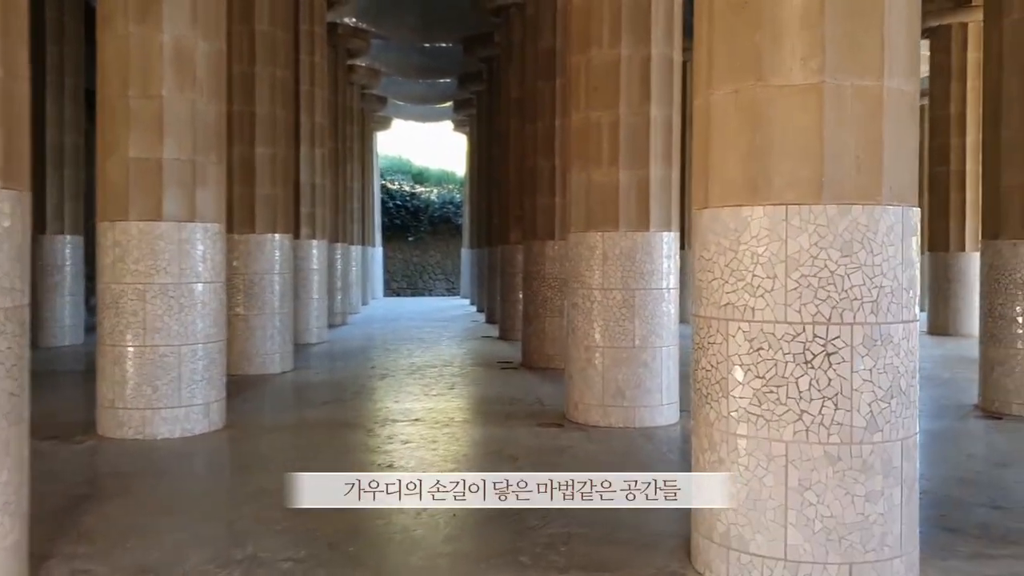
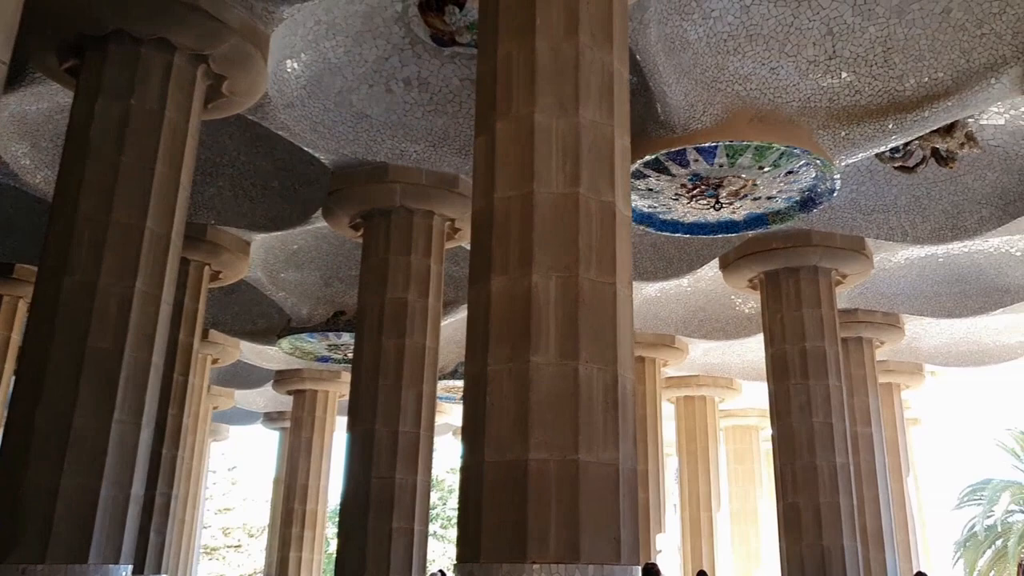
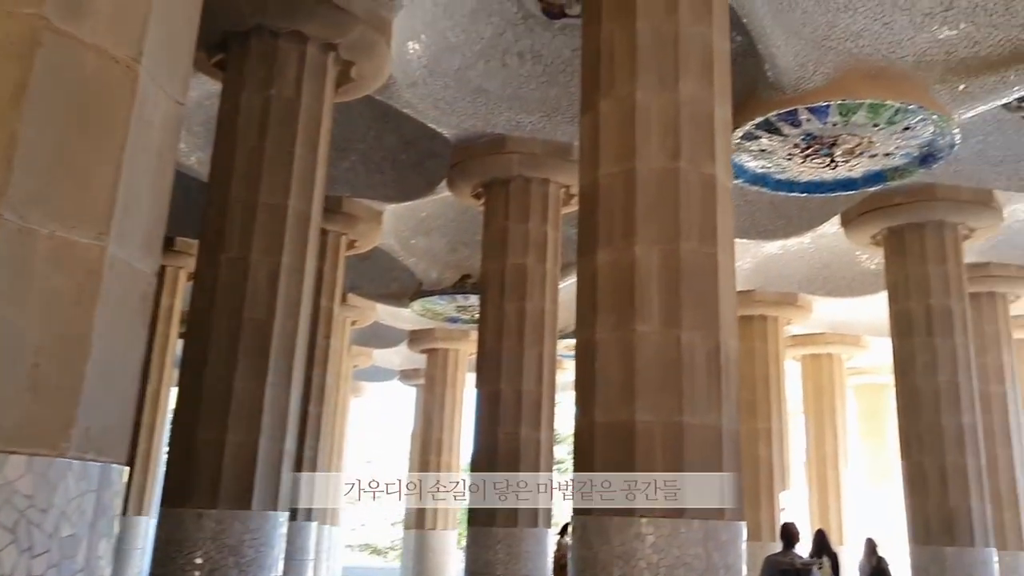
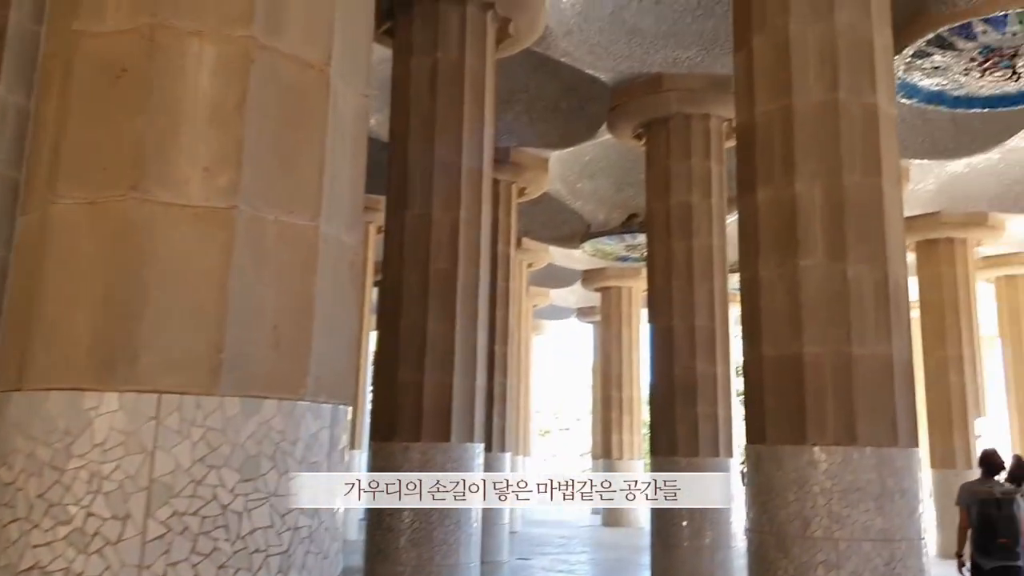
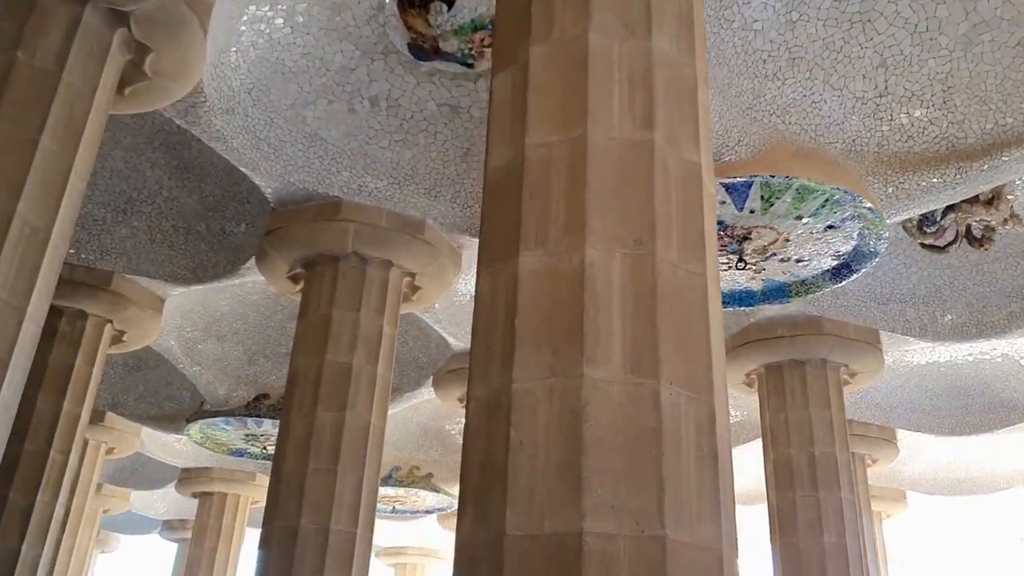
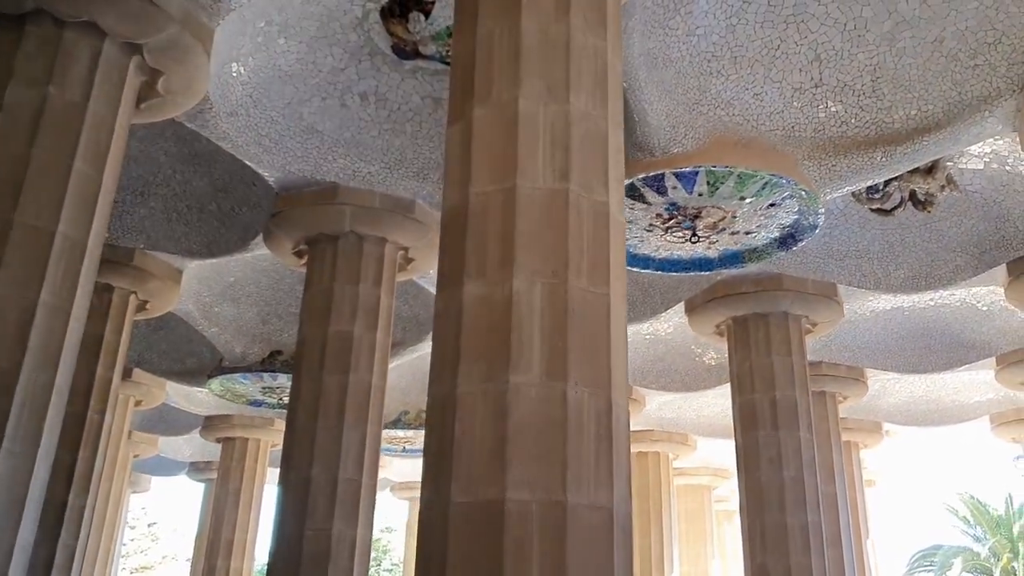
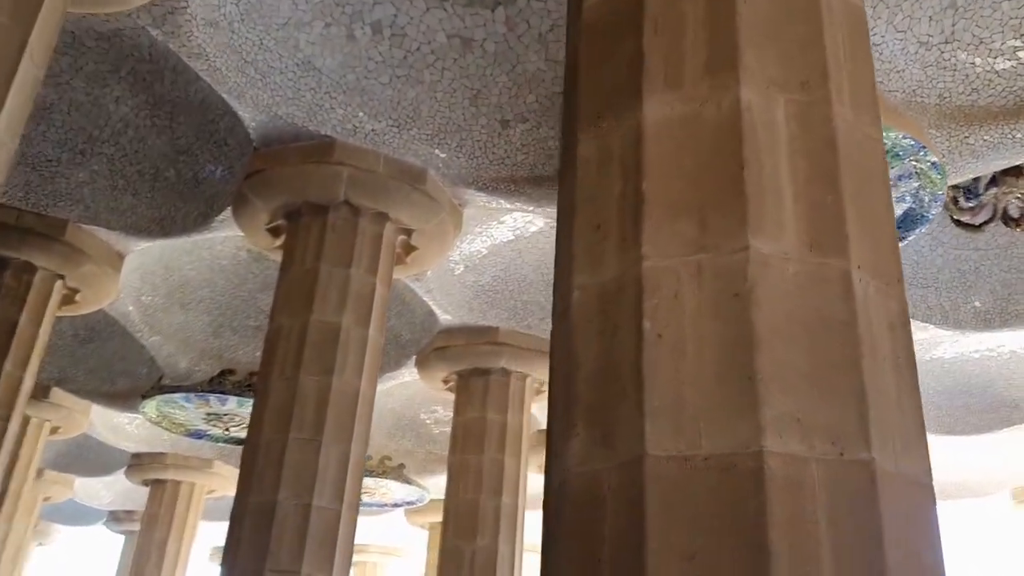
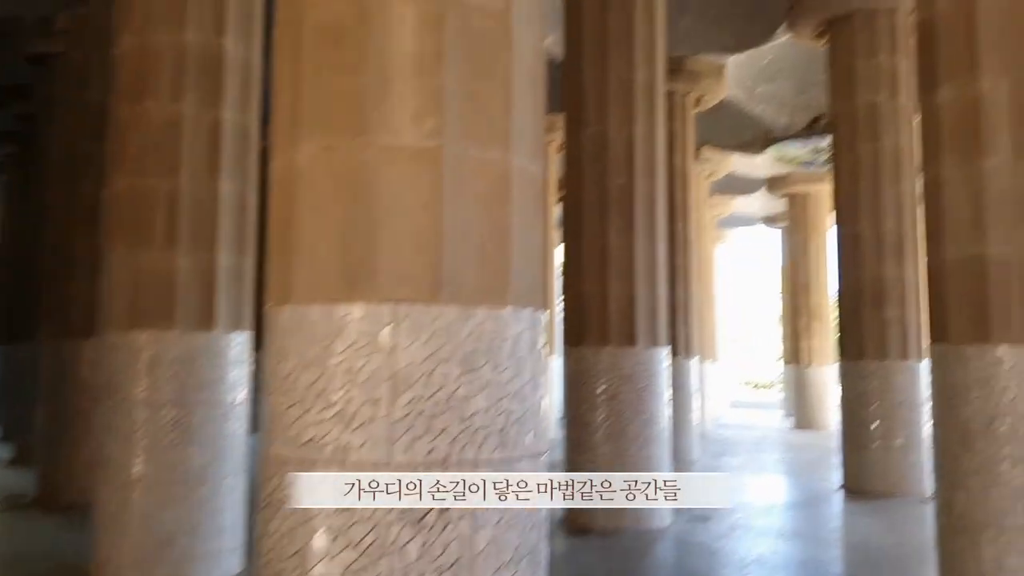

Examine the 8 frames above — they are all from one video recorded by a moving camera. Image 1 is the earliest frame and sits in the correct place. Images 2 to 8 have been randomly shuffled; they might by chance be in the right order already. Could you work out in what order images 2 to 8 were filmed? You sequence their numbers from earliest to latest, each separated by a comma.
8, 4, 3, 2, 6, 5, 7
